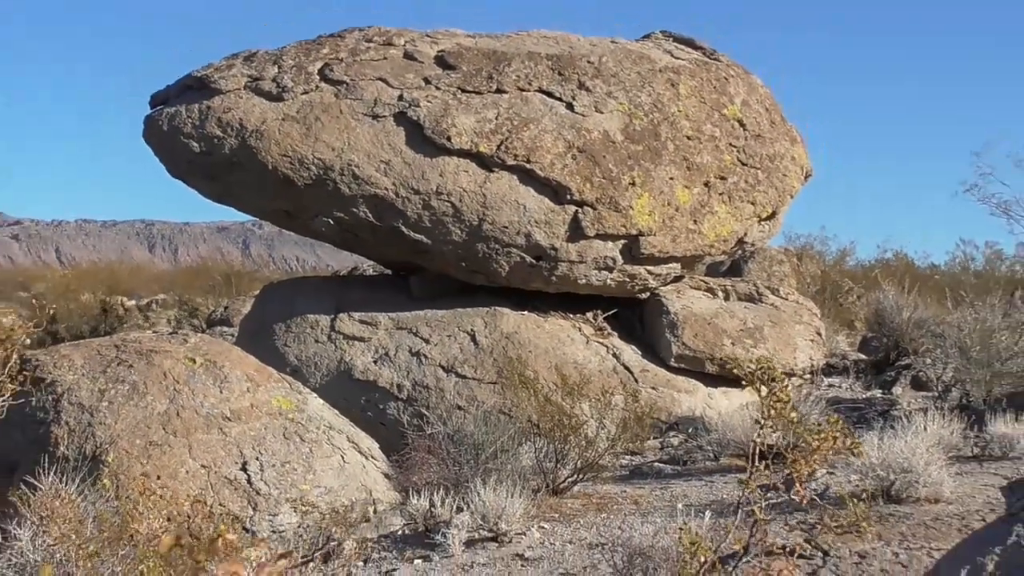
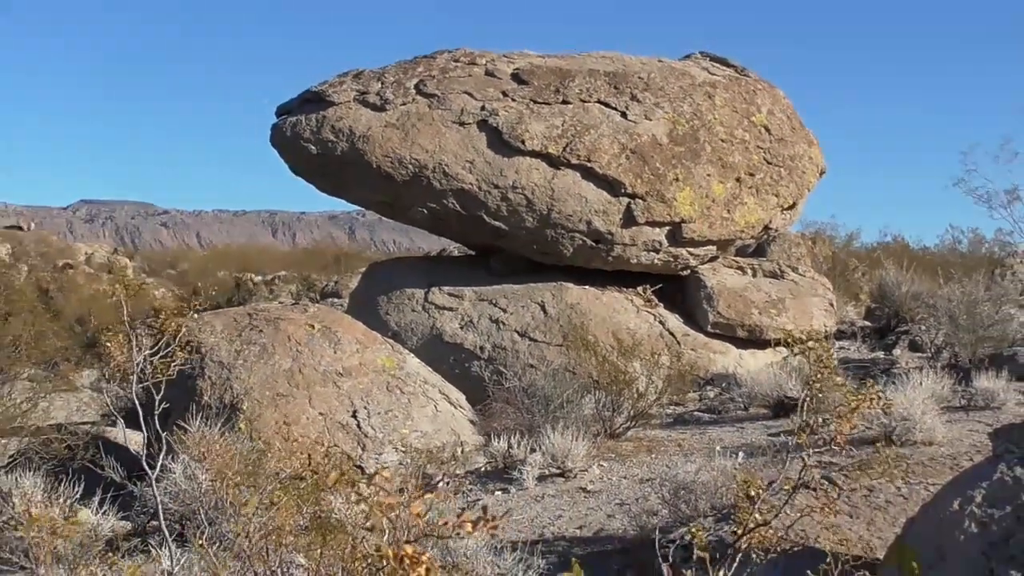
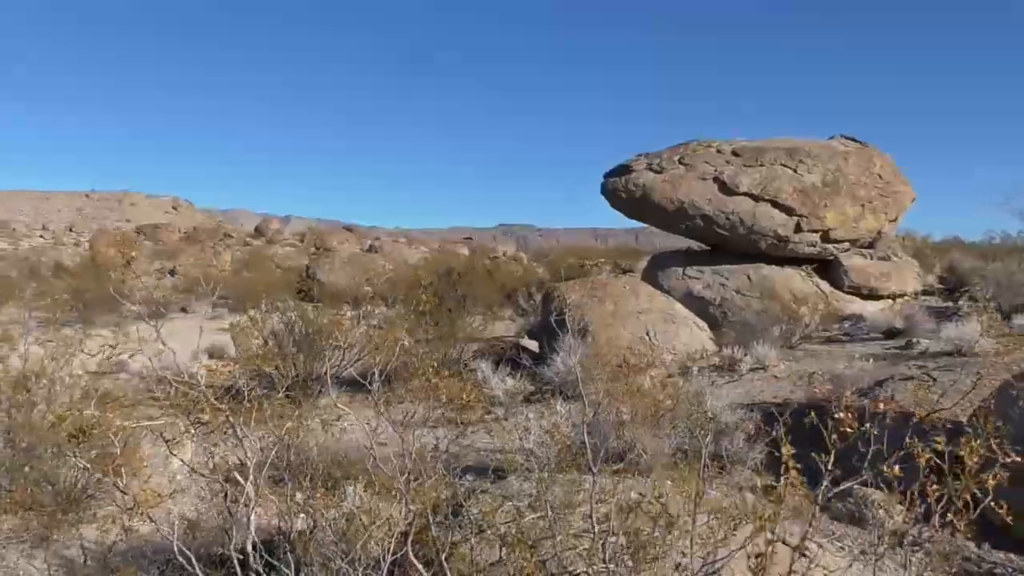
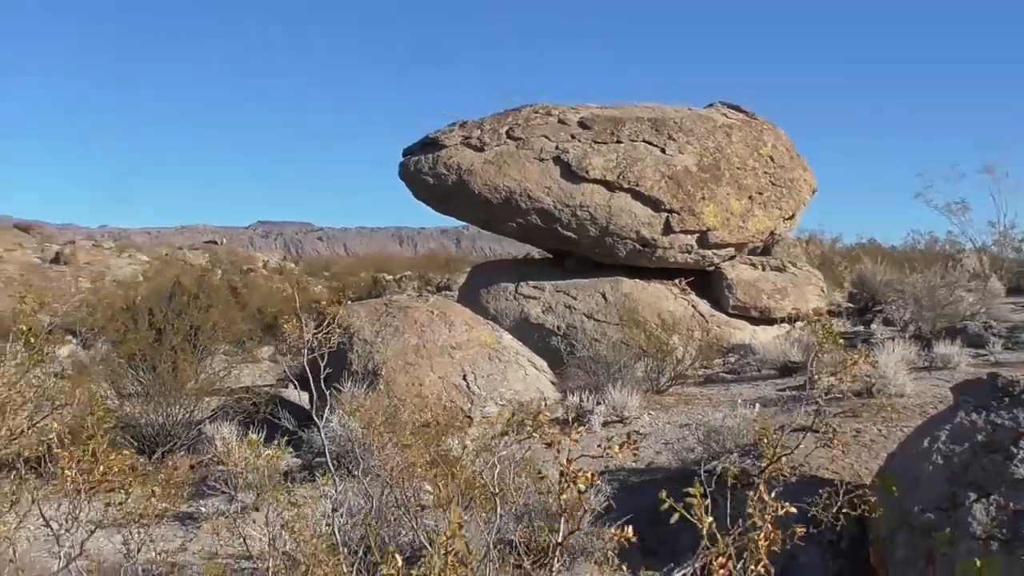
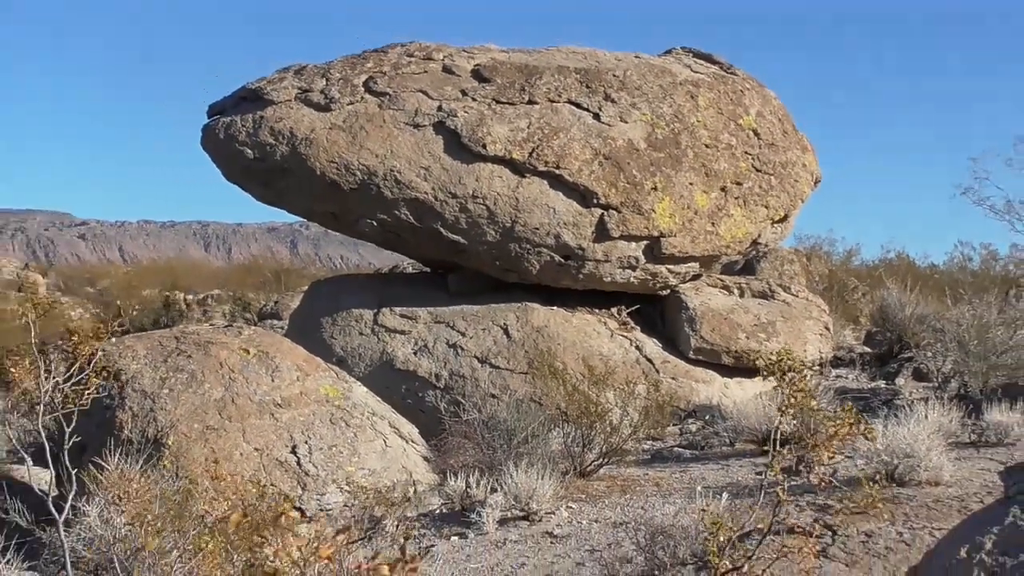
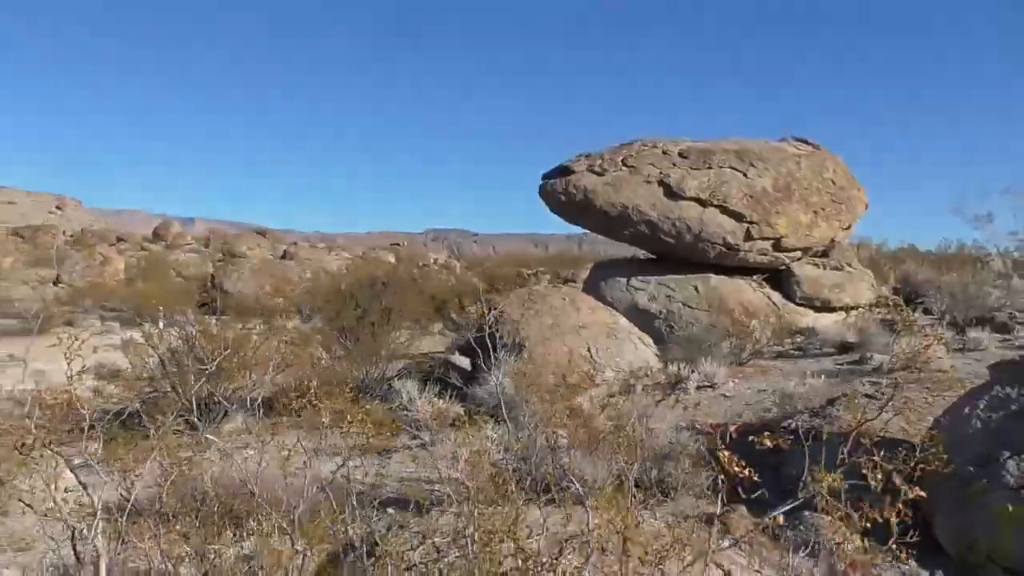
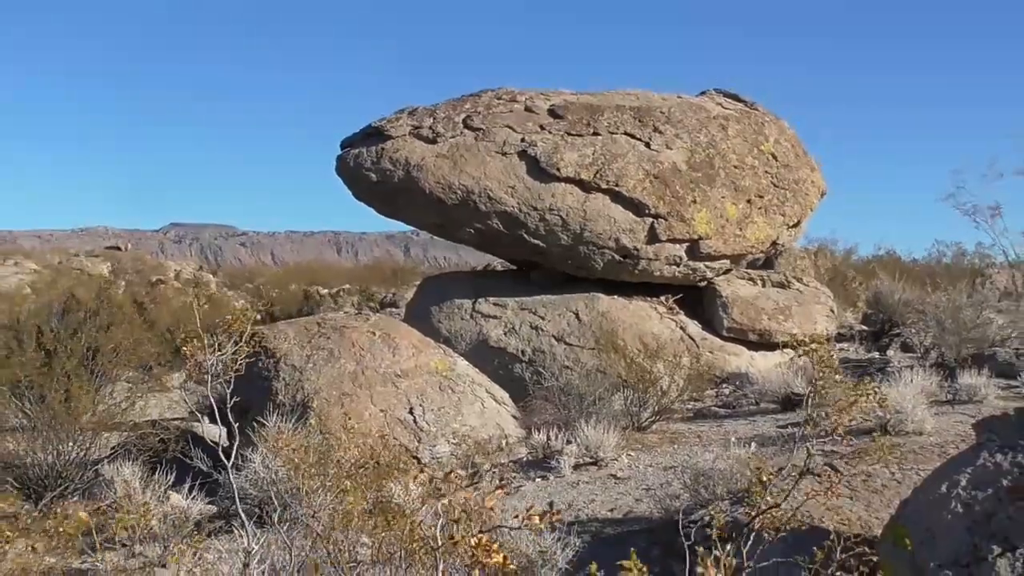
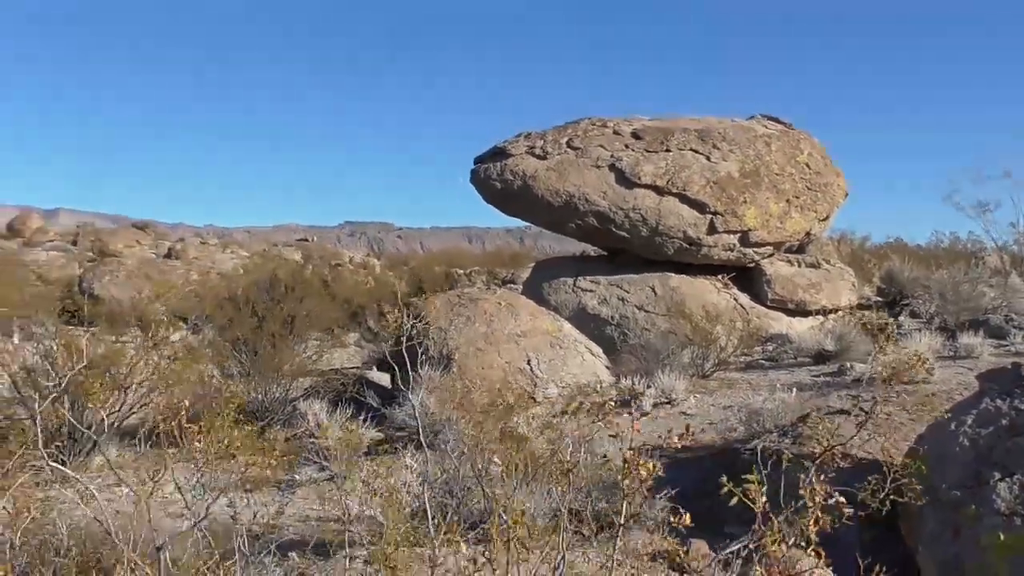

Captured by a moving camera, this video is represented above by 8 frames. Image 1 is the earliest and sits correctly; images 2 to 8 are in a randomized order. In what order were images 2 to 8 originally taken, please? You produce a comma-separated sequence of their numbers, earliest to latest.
5, 2, 7, 4, 8, 6, 3
